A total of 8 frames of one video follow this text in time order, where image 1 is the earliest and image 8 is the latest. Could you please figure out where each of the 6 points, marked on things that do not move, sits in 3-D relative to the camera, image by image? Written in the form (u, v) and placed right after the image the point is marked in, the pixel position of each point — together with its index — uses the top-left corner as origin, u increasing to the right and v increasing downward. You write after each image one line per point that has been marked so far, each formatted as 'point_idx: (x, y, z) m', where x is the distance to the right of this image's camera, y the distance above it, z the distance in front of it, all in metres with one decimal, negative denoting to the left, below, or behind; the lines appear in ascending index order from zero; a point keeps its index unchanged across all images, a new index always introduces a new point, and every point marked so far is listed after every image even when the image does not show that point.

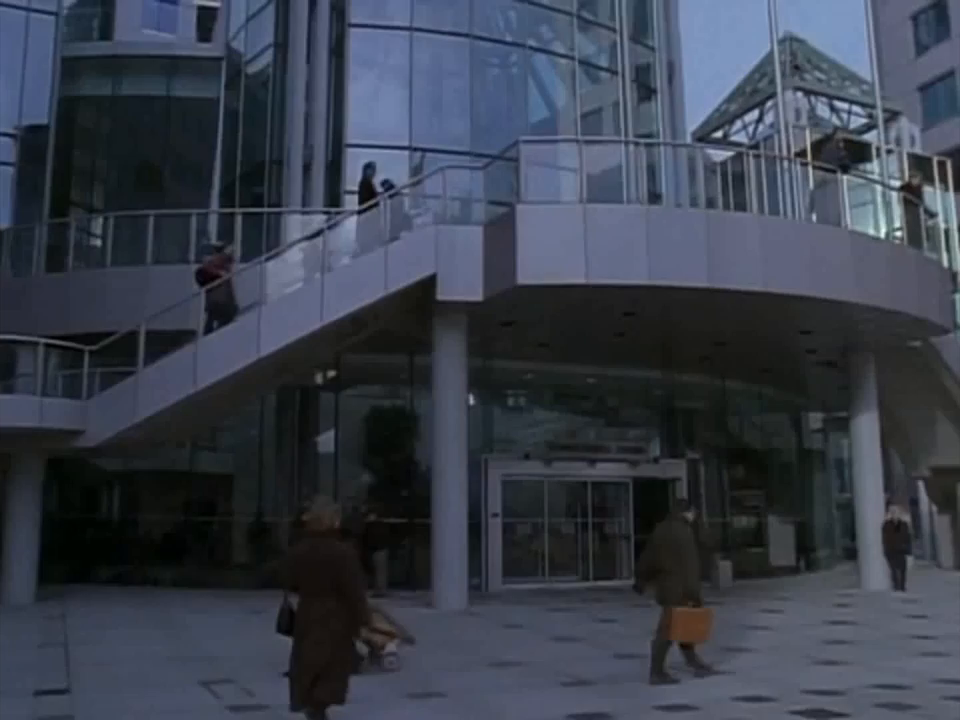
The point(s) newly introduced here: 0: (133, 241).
0: (-6.0, +2.1, +17.7) m
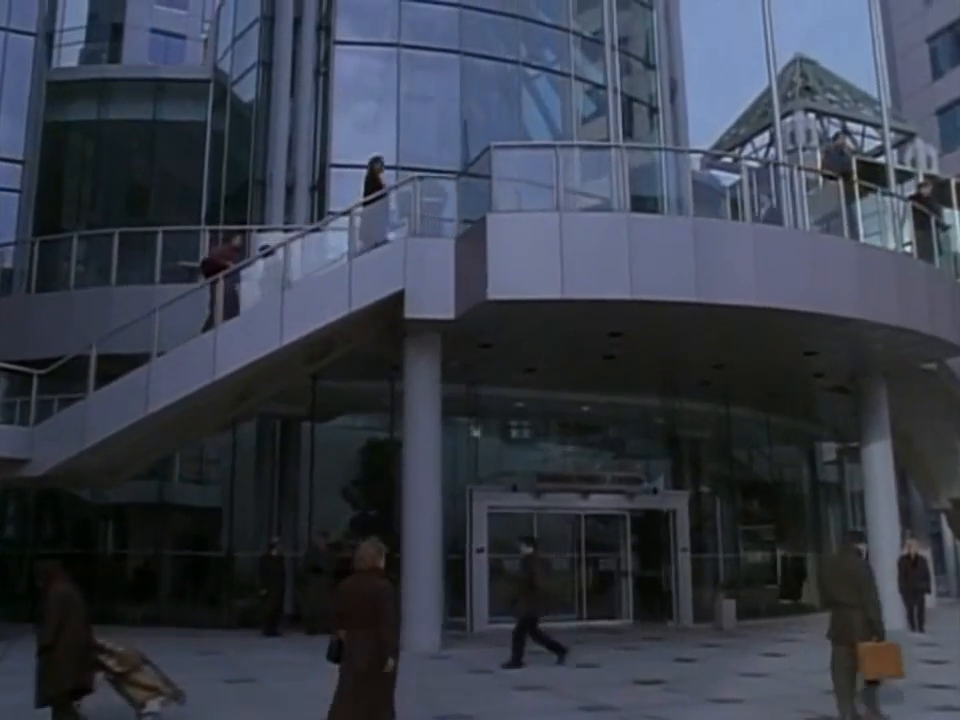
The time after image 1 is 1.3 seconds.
0: (-6.3, +1.7, +17.0) m
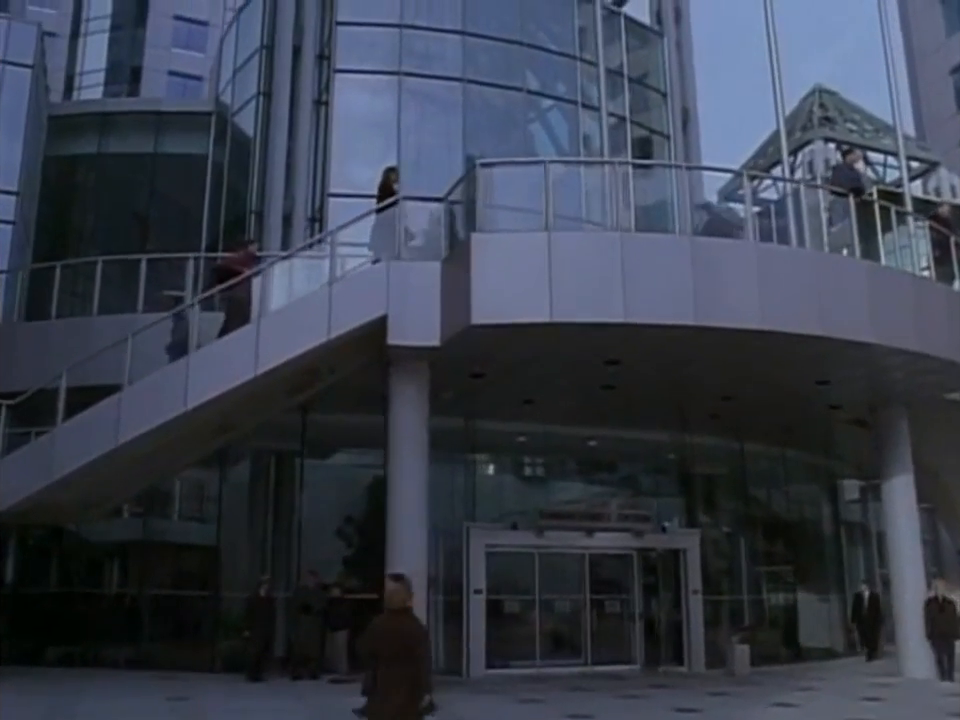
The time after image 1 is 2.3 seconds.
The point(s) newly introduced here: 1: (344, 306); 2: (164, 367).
0: (-6.3, +1.1, +16.6) m
1: (-1.6, +0.6, +12.1) m
2: (-3.6, -0.1, +11.8) m
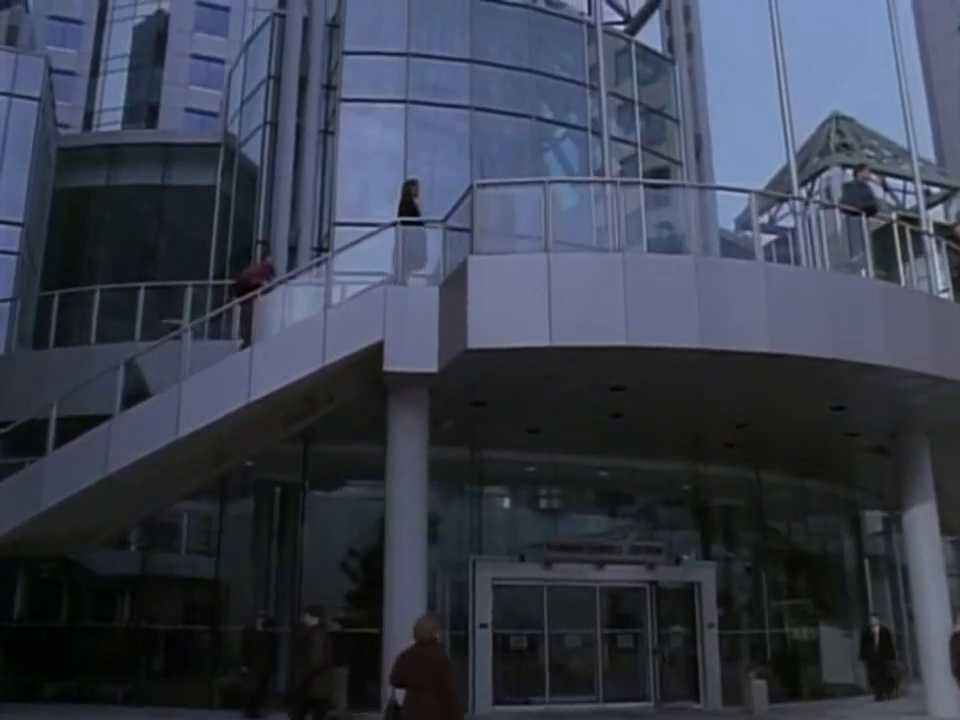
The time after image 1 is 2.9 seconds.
0: (-6.2, +0.6, +16.4) m
1: (-1.6, +0.3, +11.8) m
2: (-3.6, -0.4, +11.5) m
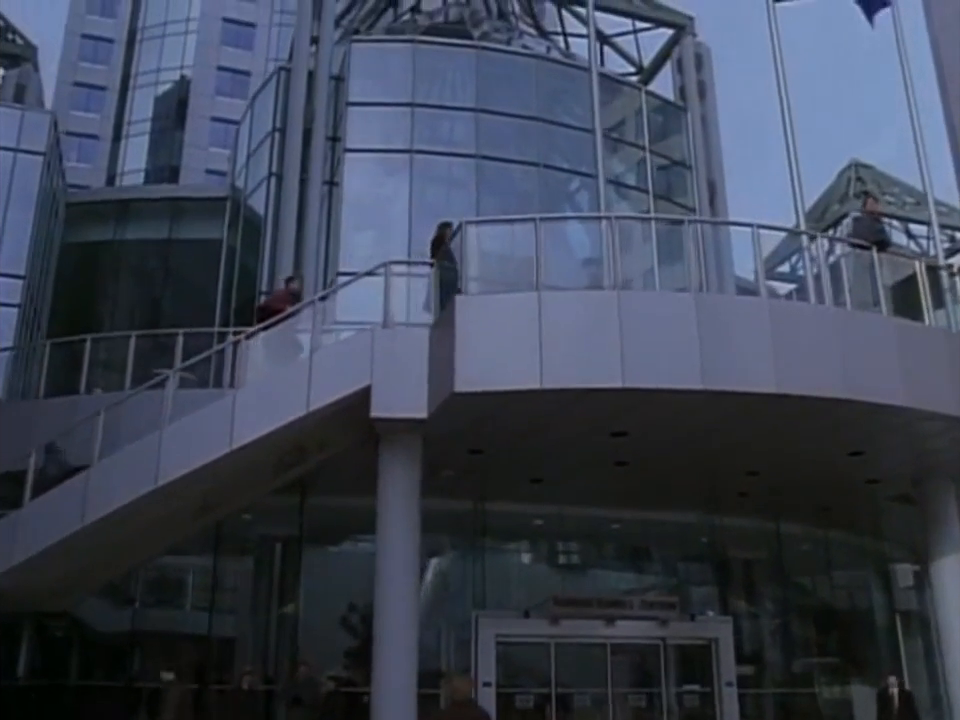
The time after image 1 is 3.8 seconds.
0: (-6.2, -0.2, +16.1) m
1: (-1.7, -0.2, +11.4) m
2: (-3.7, -0.9, +11.1) m
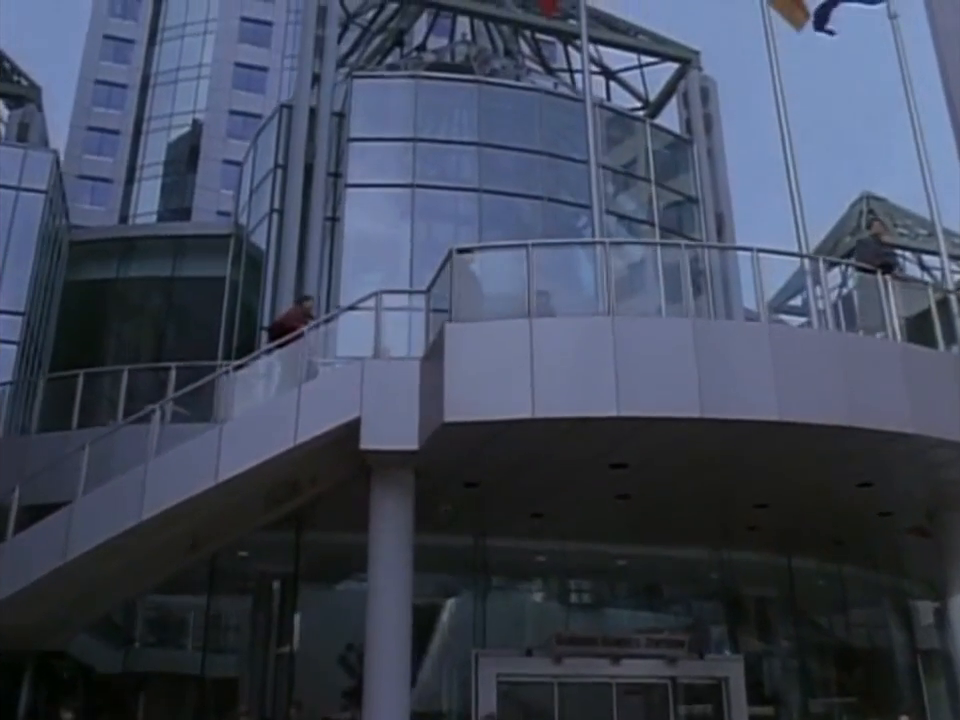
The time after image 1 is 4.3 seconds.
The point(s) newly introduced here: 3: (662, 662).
0: (-6.1, -0.8, +16.0) m
1: (-1.8, -0.5, +11.1) m
2: (-3.8, -1.2, +10.9) m
3: (+2.7, -4.5, +15.3) m
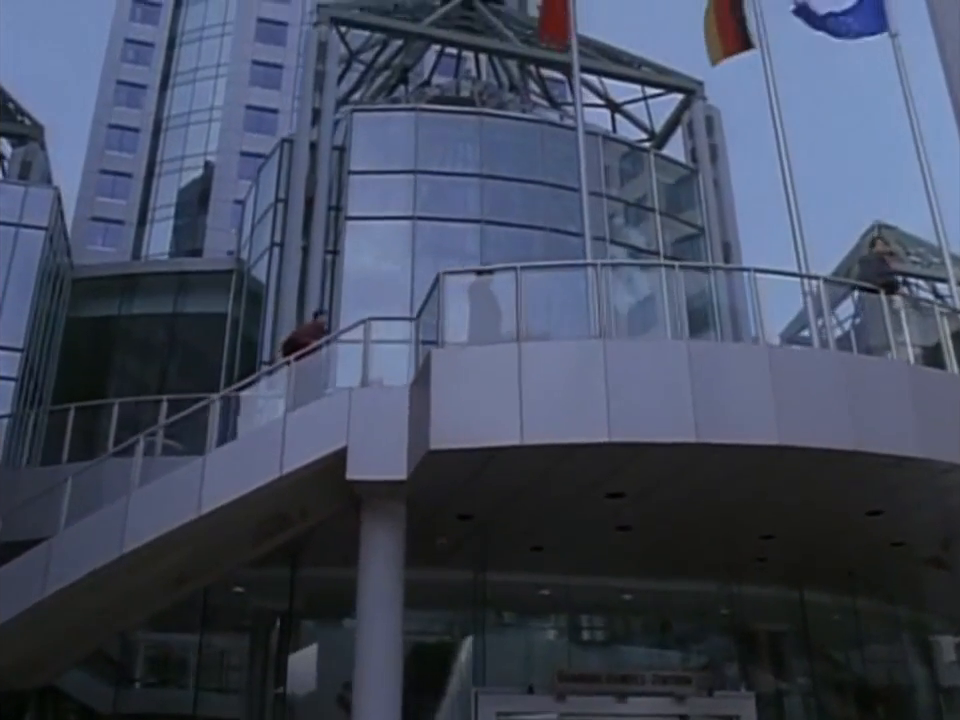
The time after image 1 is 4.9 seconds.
0: (-6.2, -1.3, +15.8) m
1: (-1.9, -0.8, +10.9) m
2: (-3.9, -1.6, +10.6) m
3: (+2.7, -4.9, +14.8) m
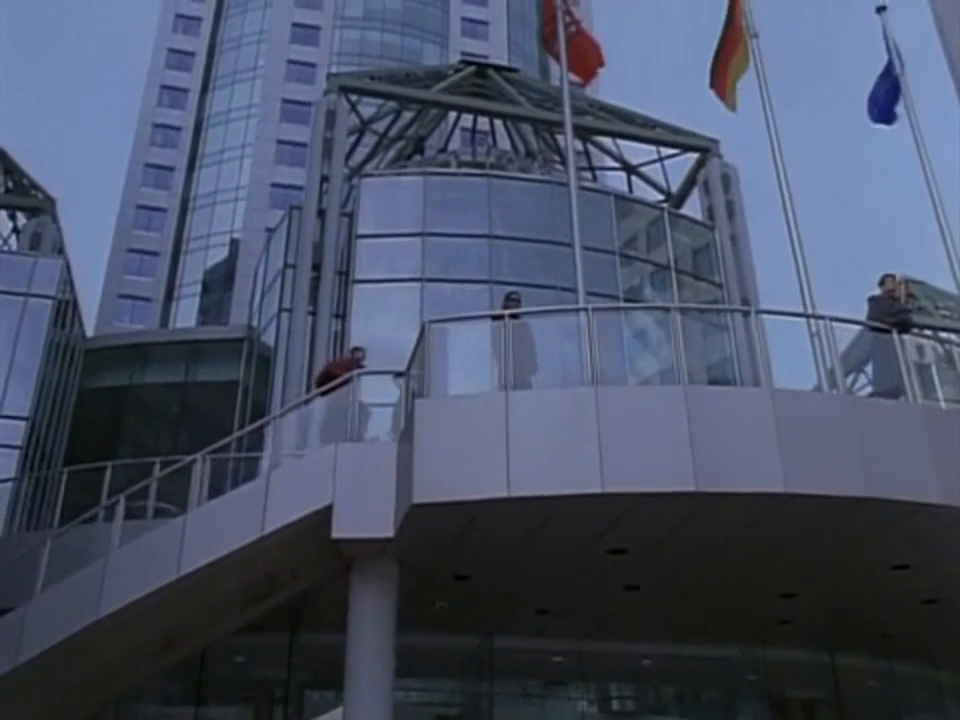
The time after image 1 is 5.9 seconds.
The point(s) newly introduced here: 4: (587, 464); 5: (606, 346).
0: (-6.0, -2.3, +15.5) m
1: (-1.9, -1.4, +10.5) m
2: (-3.9, -2.1, +10.3) m
3: (+2.9, -5.6, +13.9) m
4: (+1.0, -1.0, +9.7) m
5: (+1.4, +0.1, +11.0) m
